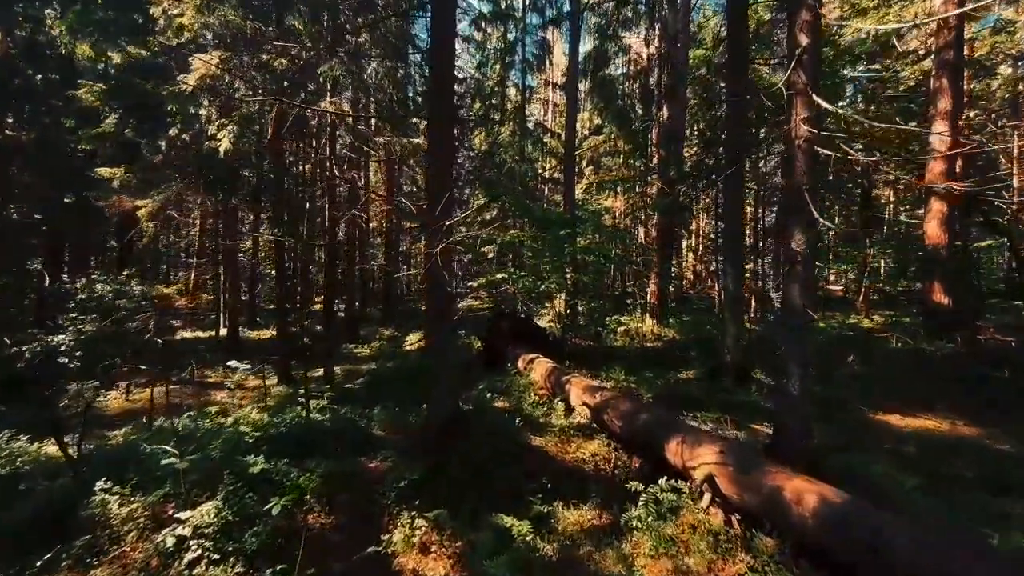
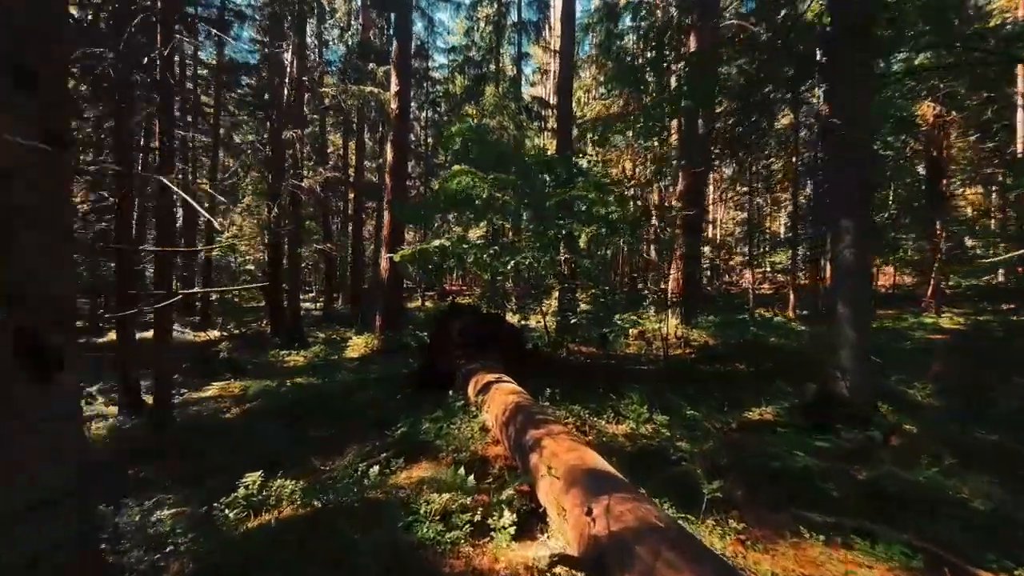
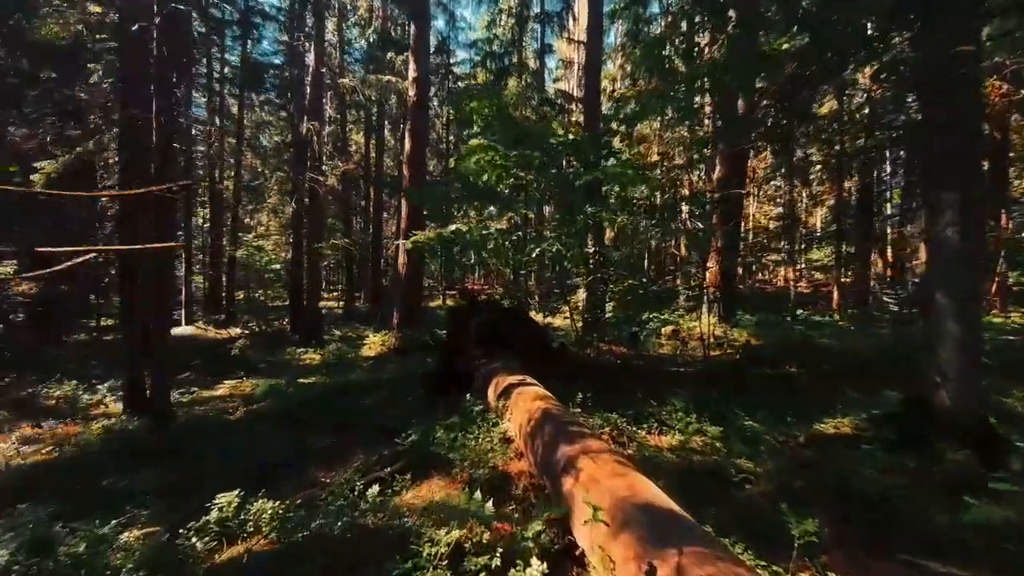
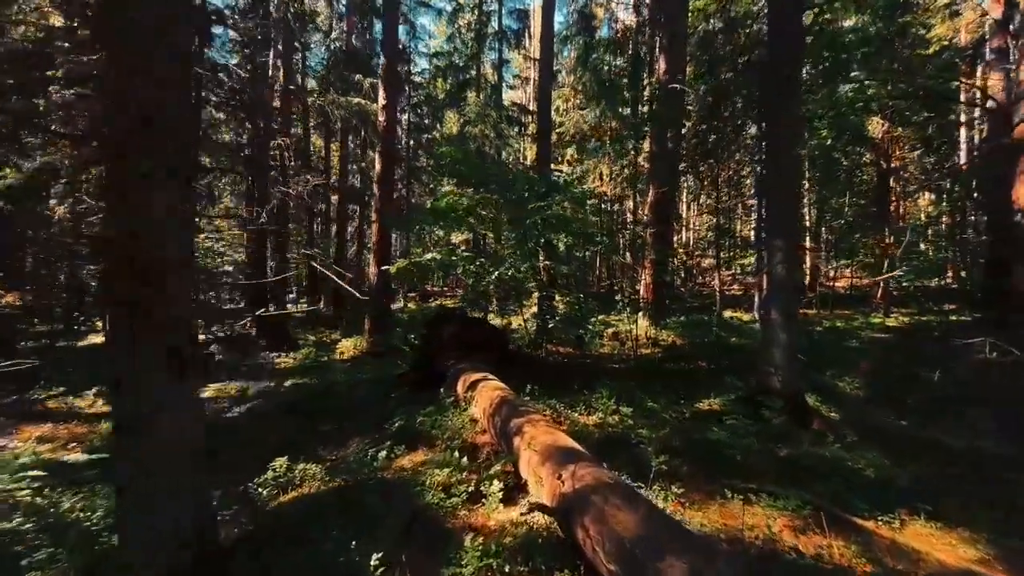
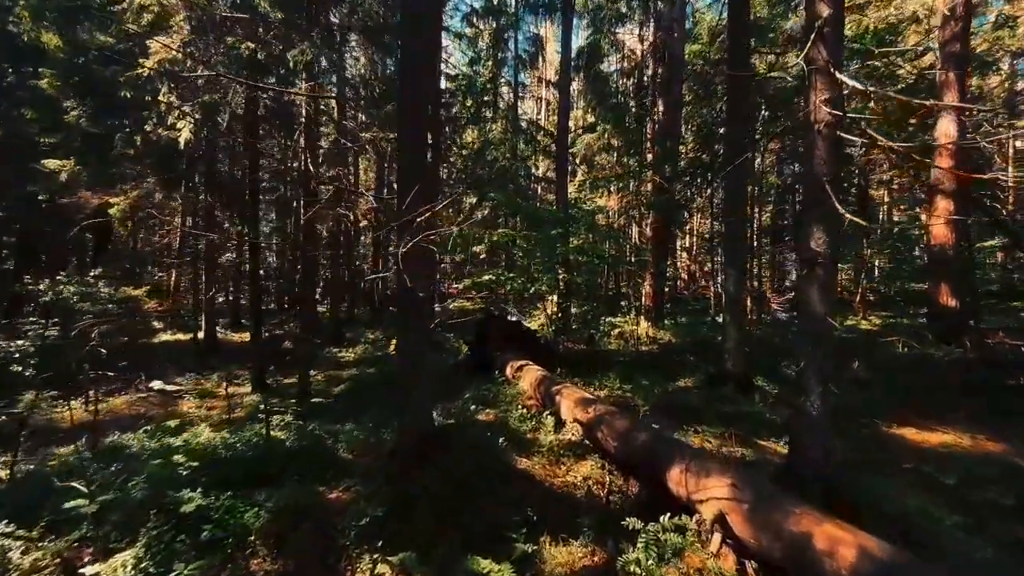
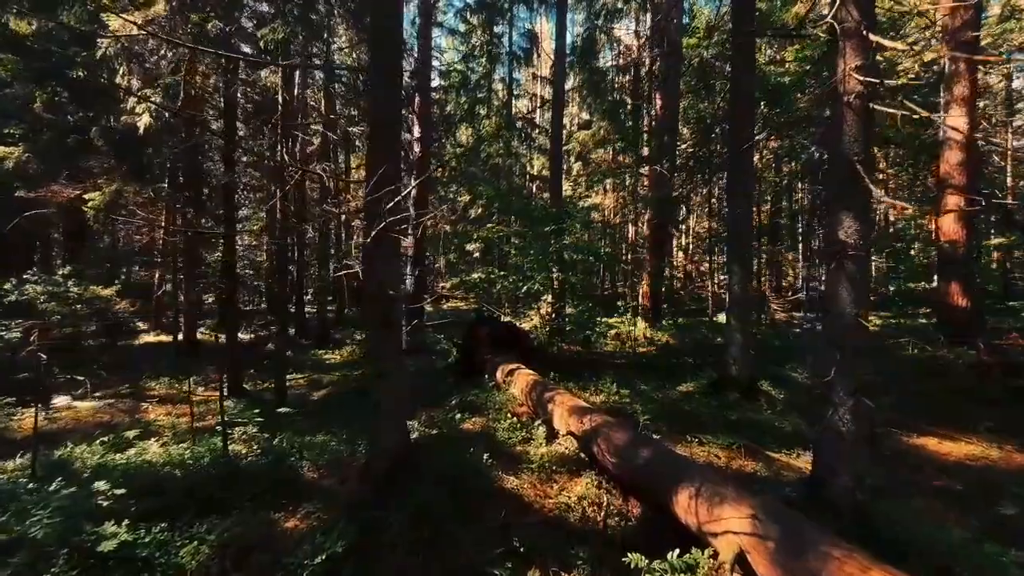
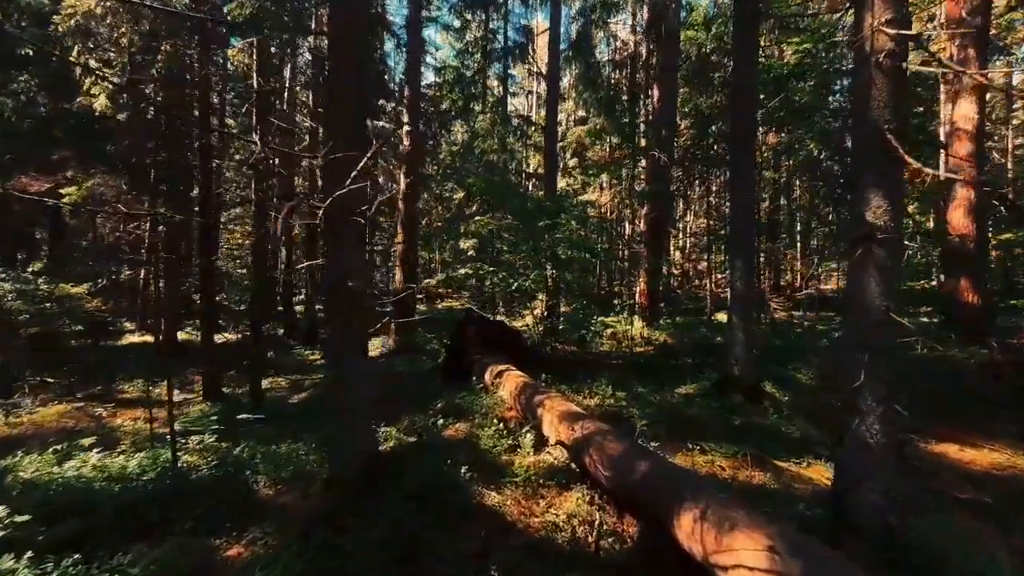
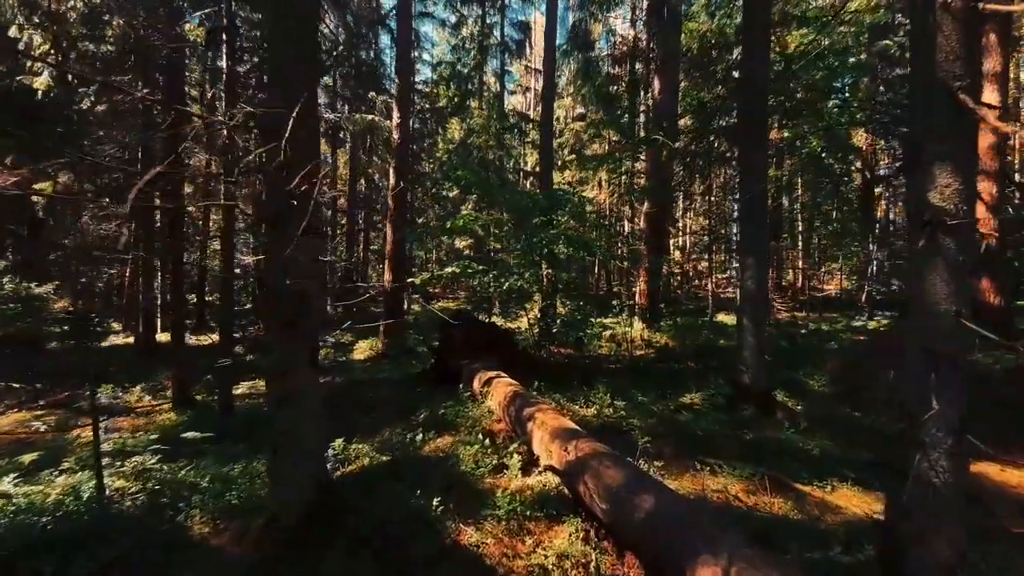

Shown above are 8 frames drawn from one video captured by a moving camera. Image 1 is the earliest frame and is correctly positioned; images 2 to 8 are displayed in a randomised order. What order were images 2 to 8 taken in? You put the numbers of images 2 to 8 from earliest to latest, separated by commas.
5, 6, 7, 8, 4, 2, 3
